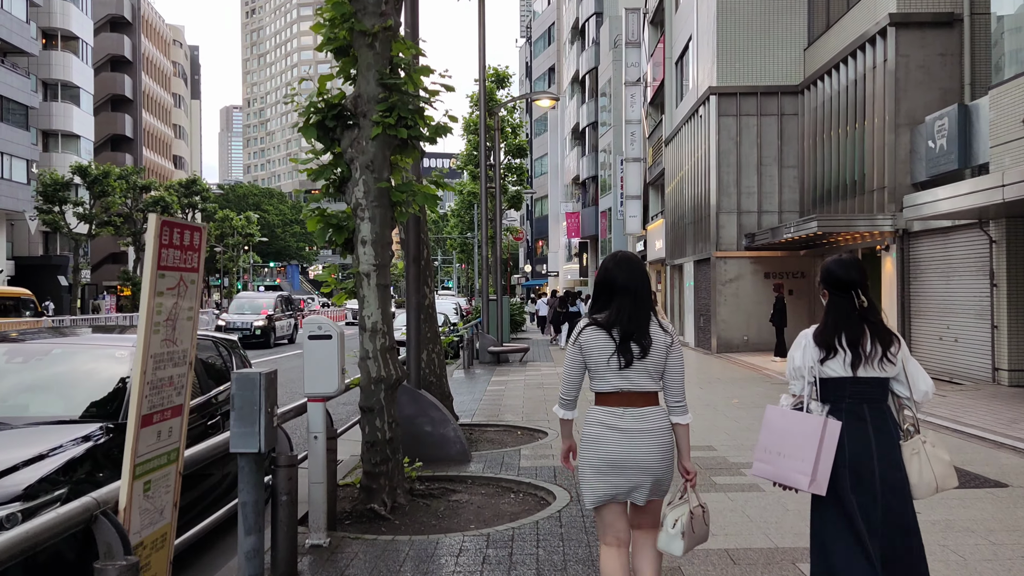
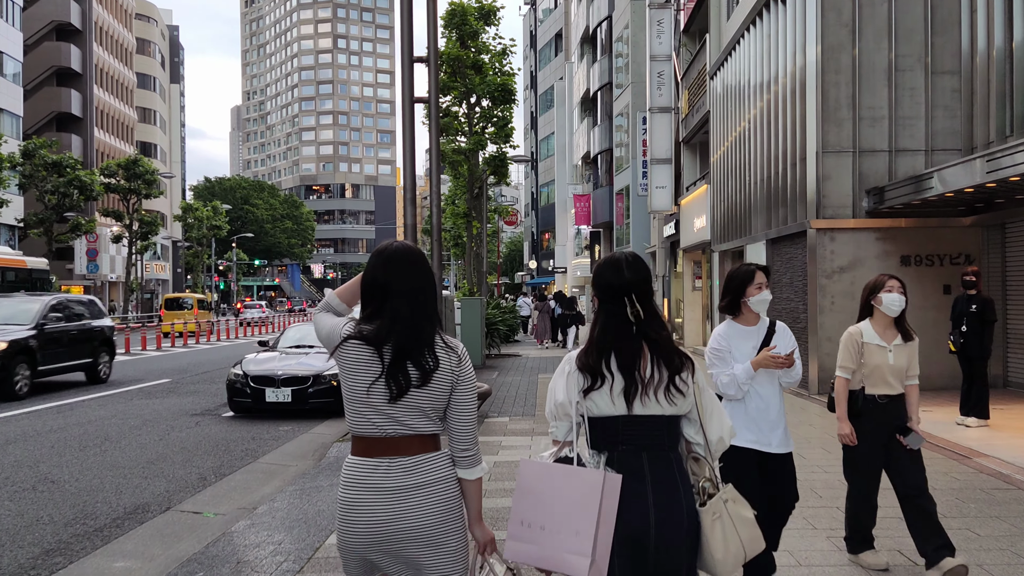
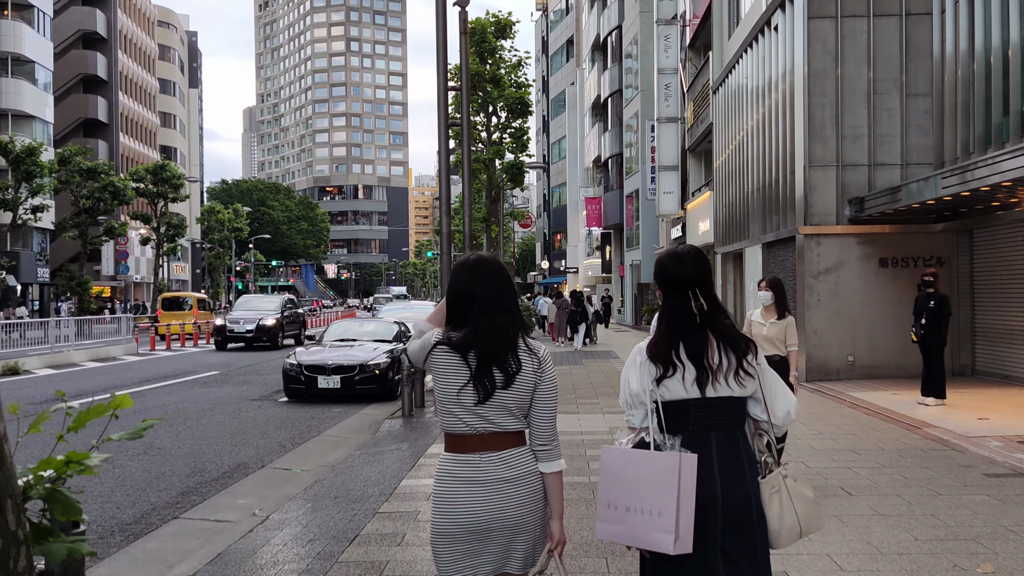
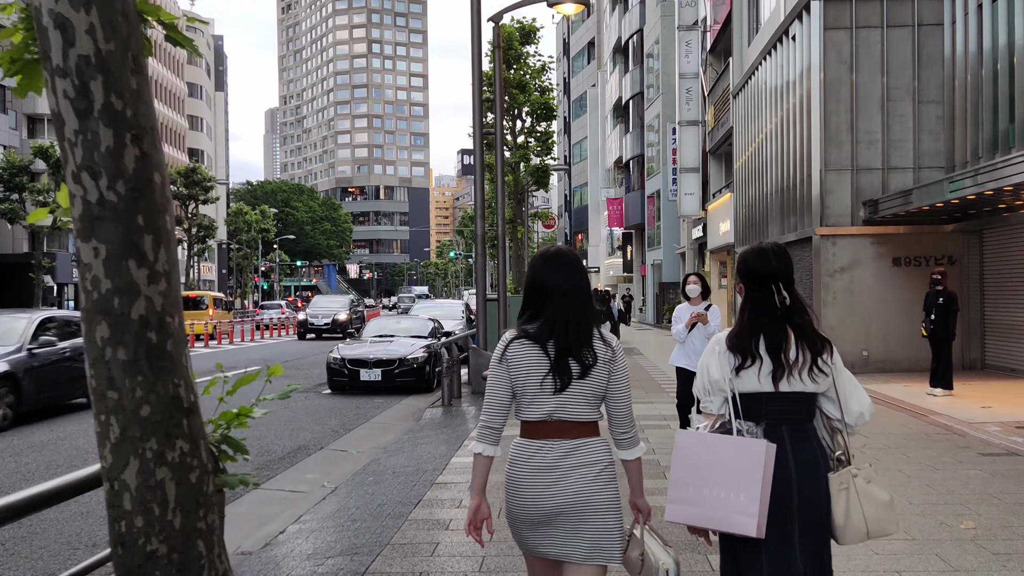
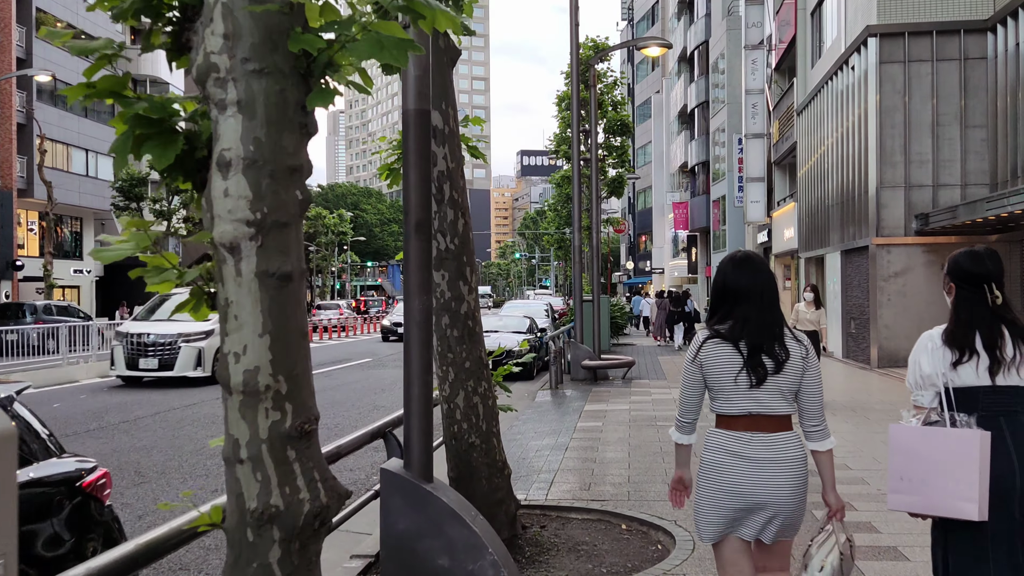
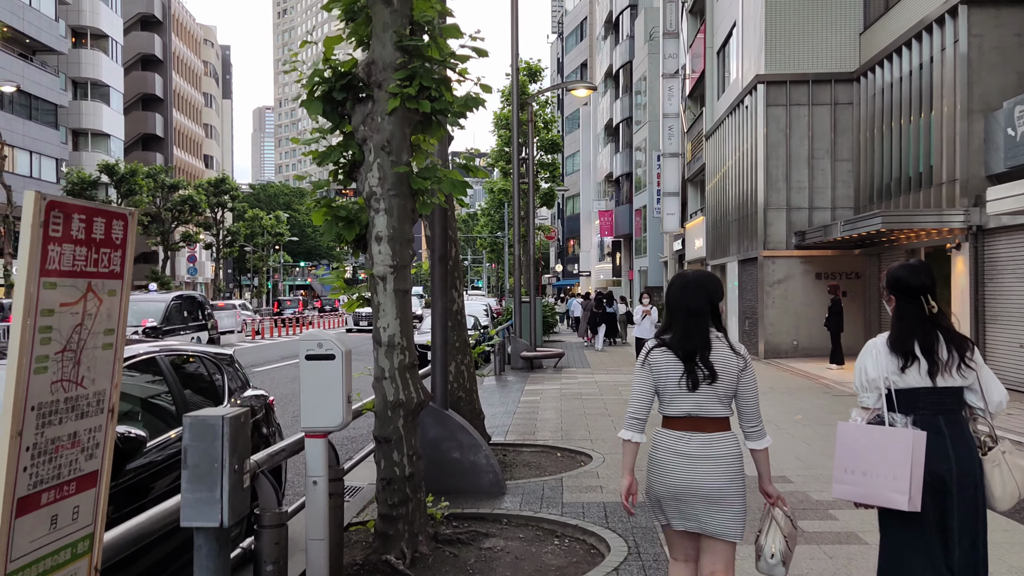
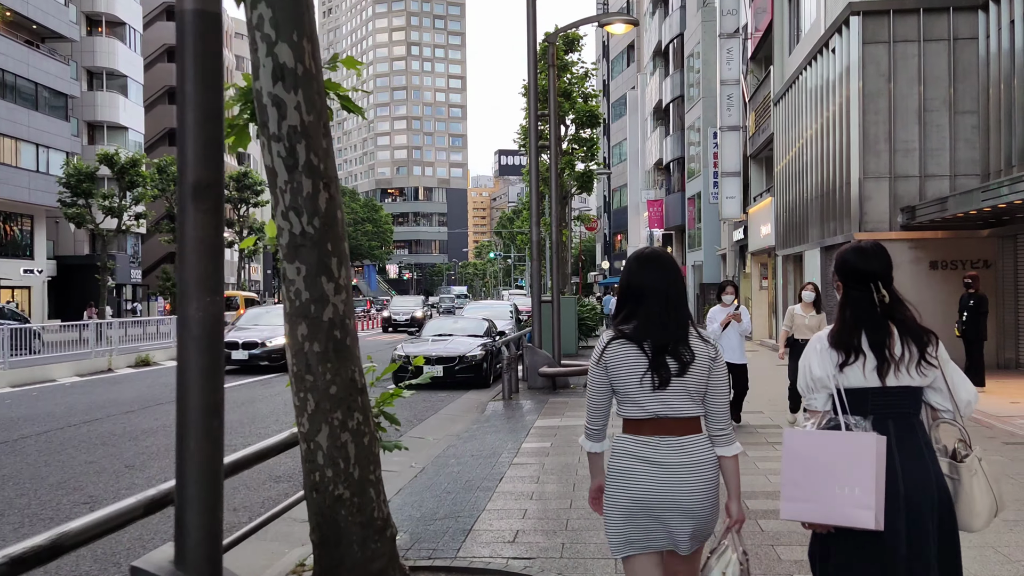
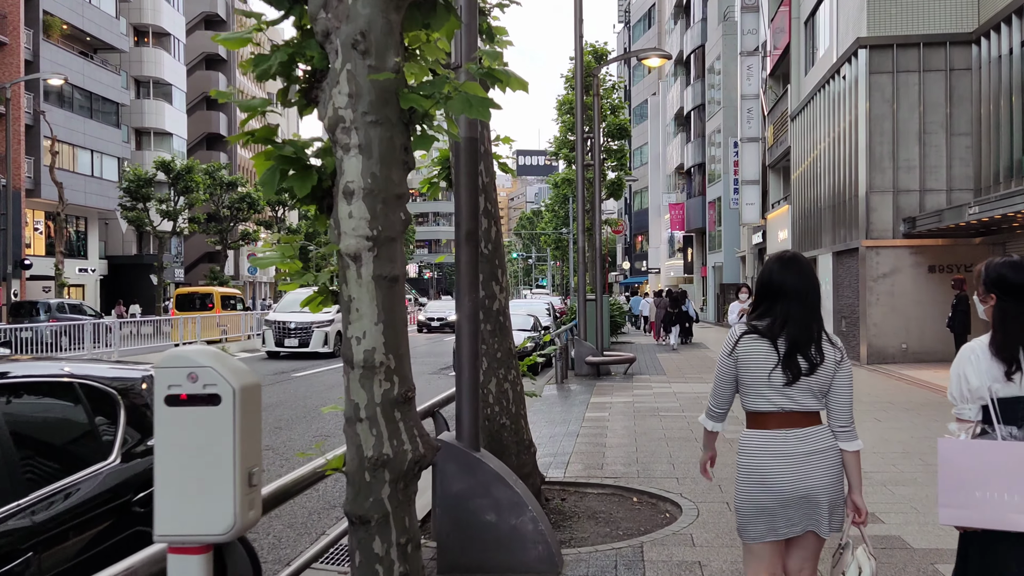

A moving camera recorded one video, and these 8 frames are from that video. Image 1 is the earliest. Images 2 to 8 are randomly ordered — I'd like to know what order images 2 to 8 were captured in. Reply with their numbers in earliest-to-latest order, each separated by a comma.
6, 8, 5, 7, 4, 3, 2
